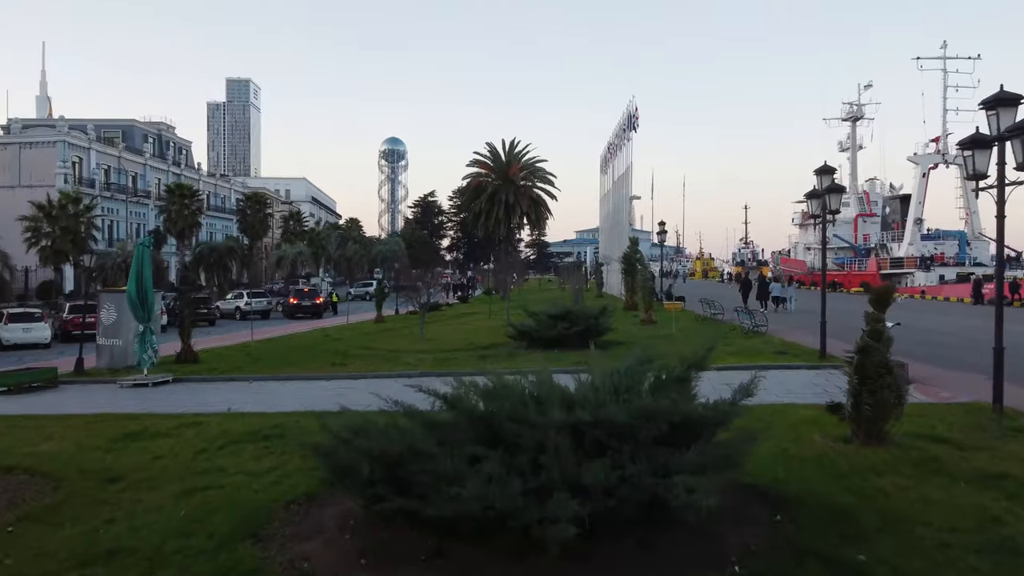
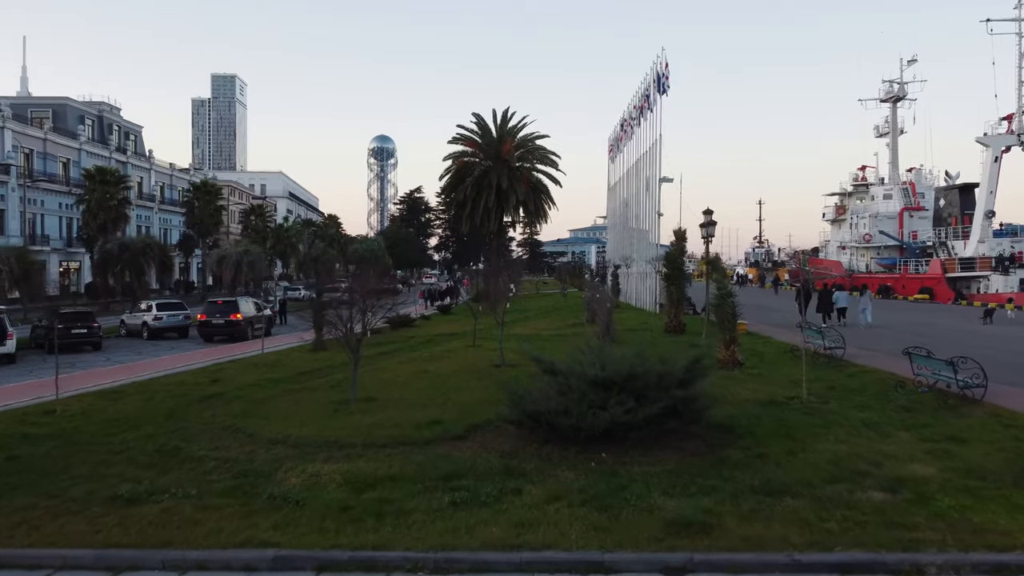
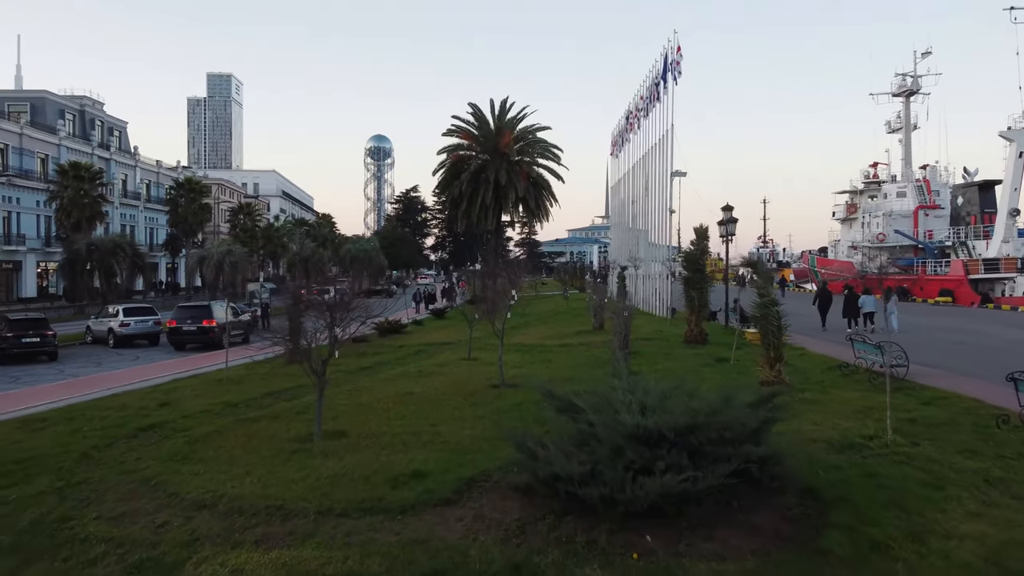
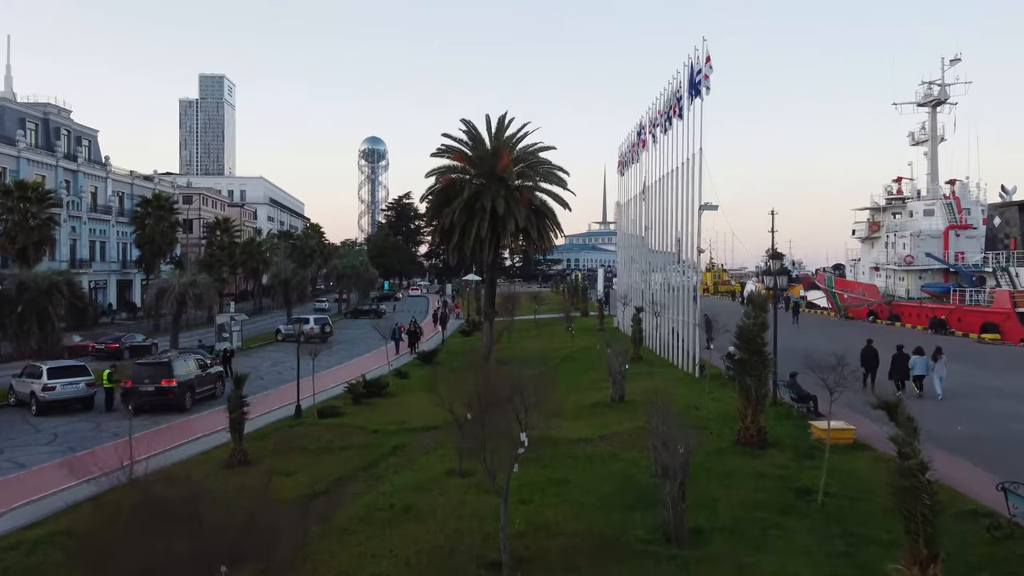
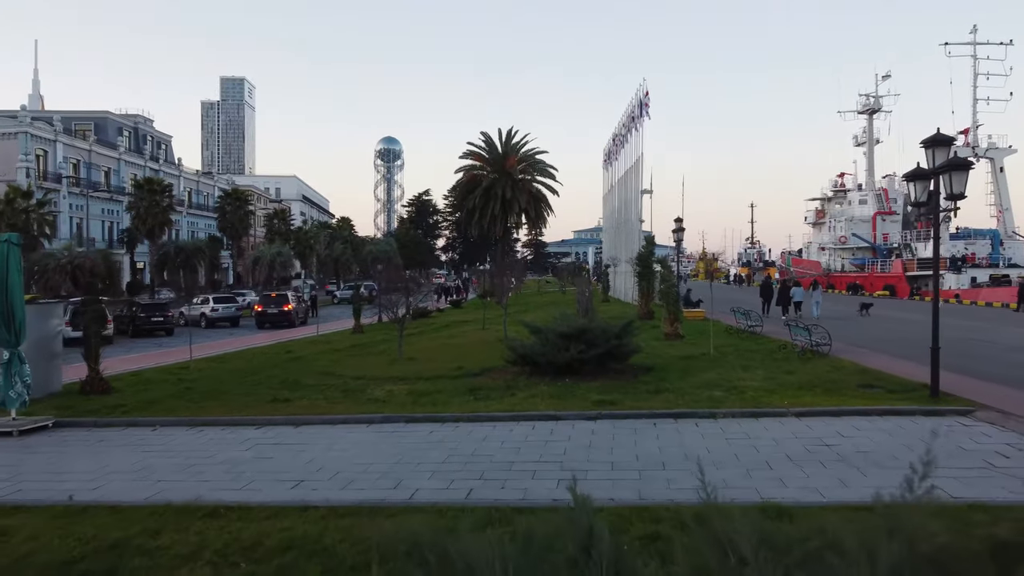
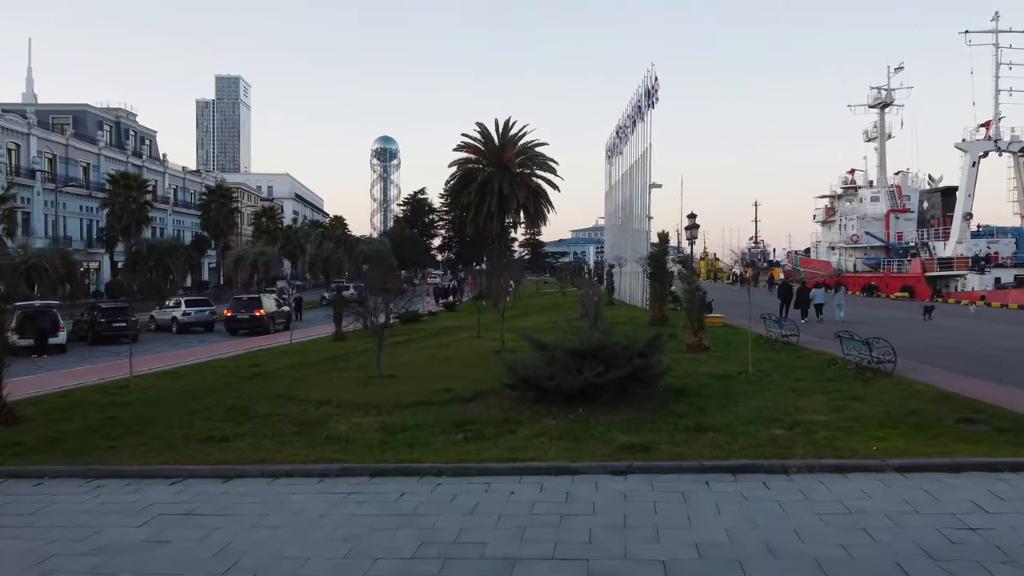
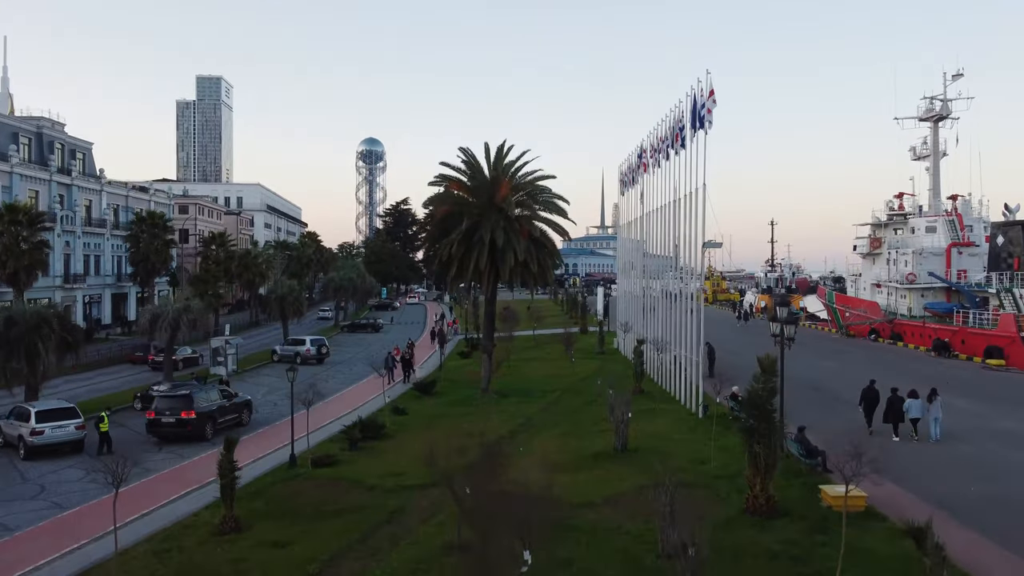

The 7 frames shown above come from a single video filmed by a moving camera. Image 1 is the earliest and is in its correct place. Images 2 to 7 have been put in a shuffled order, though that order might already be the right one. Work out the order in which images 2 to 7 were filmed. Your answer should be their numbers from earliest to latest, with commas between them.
5, 6, 2, 3, 4, 7
